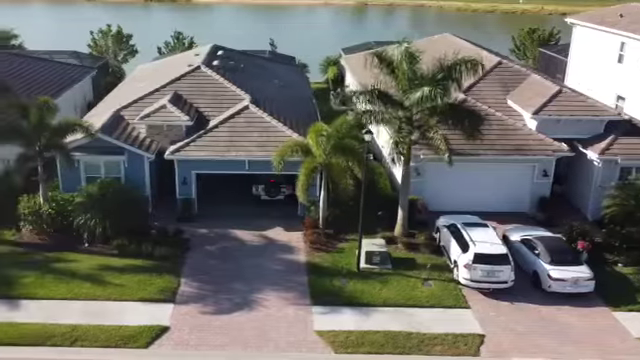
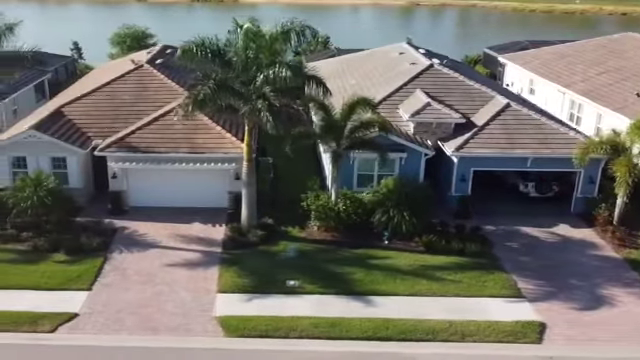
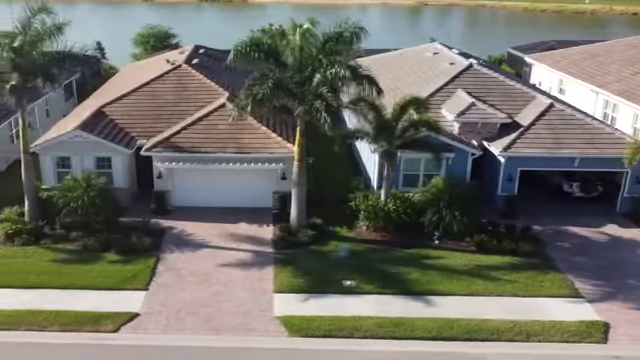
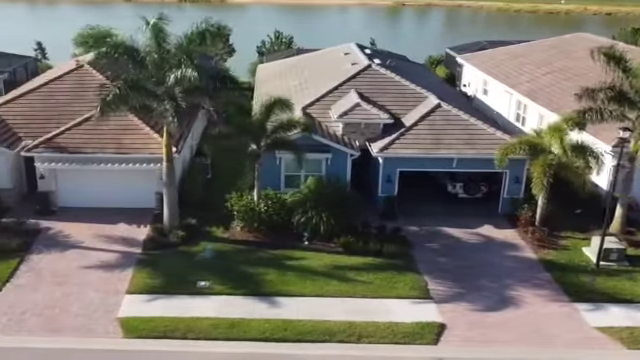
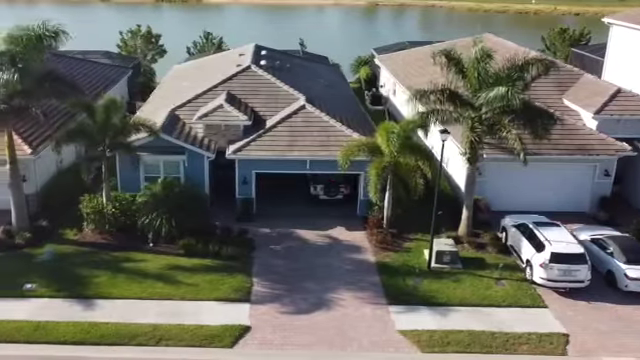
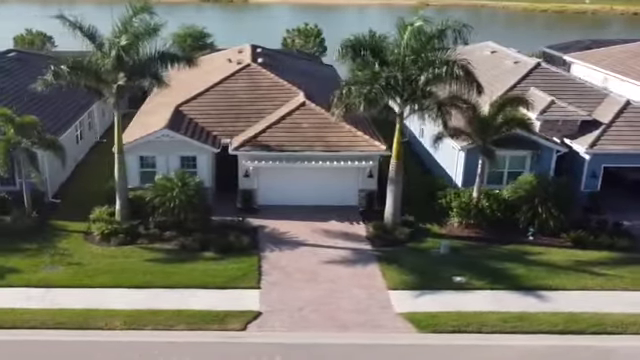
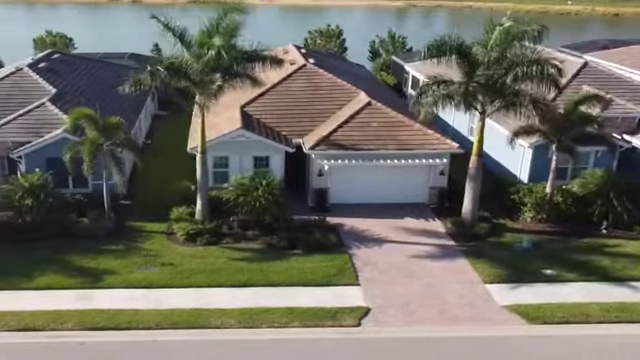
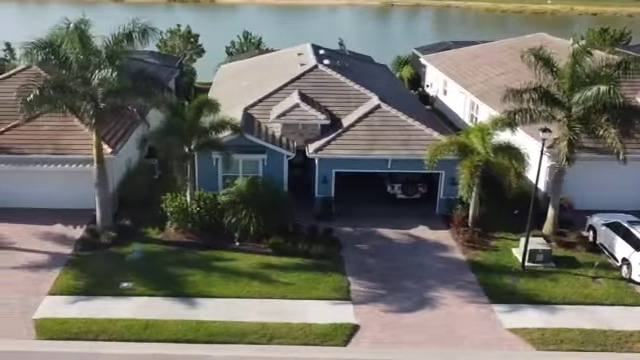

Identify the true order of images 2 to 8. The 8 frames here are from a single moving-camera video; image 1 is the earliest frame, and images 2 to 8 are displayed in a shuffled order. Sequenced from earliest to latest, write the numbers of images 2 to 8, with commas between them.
5, 8, 4, 2, 3, 6, 7
